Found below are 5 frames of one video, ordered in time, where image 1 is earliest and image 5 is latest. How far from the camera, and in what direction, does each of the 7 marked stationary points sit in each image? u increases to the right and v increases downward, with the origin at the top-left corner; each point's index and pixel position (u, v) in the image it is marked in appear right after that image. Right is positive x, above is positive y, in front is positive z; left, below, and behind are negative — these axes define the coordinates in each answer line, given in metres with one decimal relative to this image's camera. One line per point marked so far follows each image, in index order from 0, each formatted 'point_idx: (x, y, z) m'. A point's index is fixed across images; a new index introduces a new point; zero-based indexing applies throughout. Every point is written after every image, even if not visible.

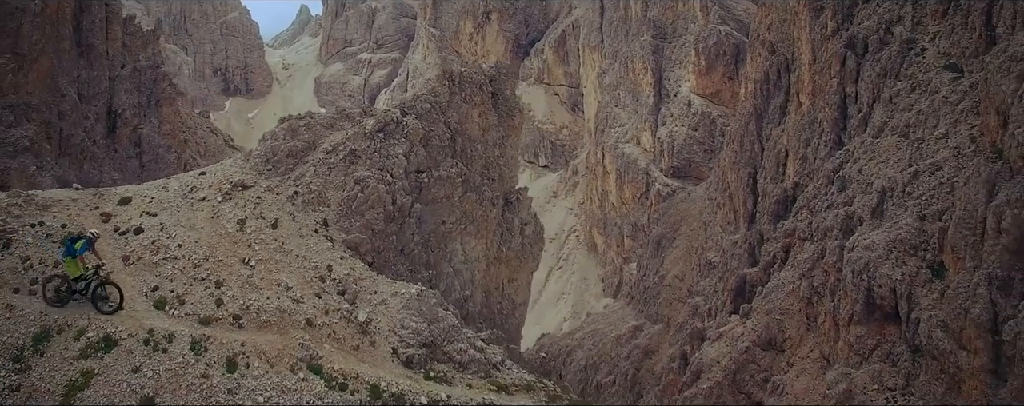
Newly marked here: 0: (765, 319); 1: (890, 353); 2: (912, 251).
0: (+5.9, -2.4, +16.7) m
1: (+6.8, -2.4, +13.4) m
2: (+7.2, -0.7, +13.1) m
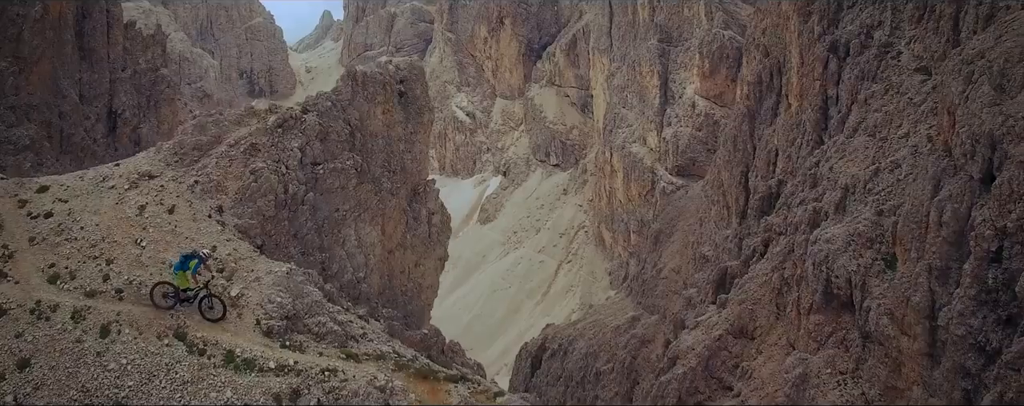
0: (+5.4, -2.4, +16.9) m
1: (+6.2, -2.4, +13.5) m
2: (+6.6, -0.7, +13.3) m
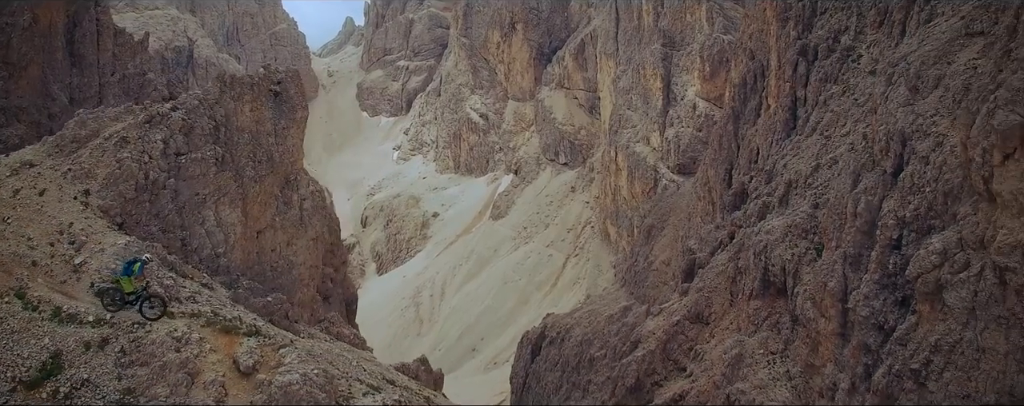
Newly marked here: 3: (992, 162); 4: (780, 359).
0: (+4.5, -2.3, +17.4) m
1: (+5.1, -2.3, +14.0) m
2: (+5.6, -0.6, +13.7) m
3: (+6.3, +0.5, +9.5) m
4: (+4.9, -2.9, +13.4) m
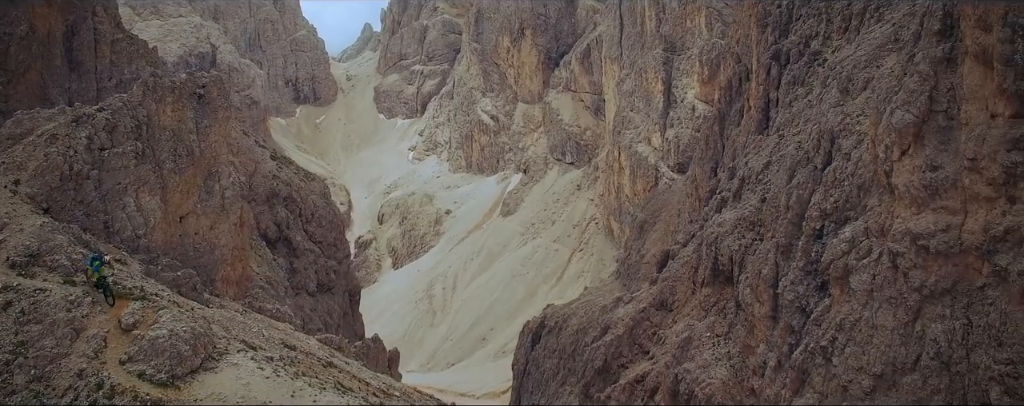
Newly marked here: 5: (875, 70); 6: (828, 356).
0: (+3.7, -2.2, +18.0) m
1: (+4.2, -2.2, +14.6) m
2: (+4.7, -0.5, +14.3) m
3: (+5.2, +0.6, +10.0) m
4: (+4.0, -2.8, +13.9) m
5: (+6.0, +2.2, +12.2) m
6: (+4.5, -2.2, +10.5) m
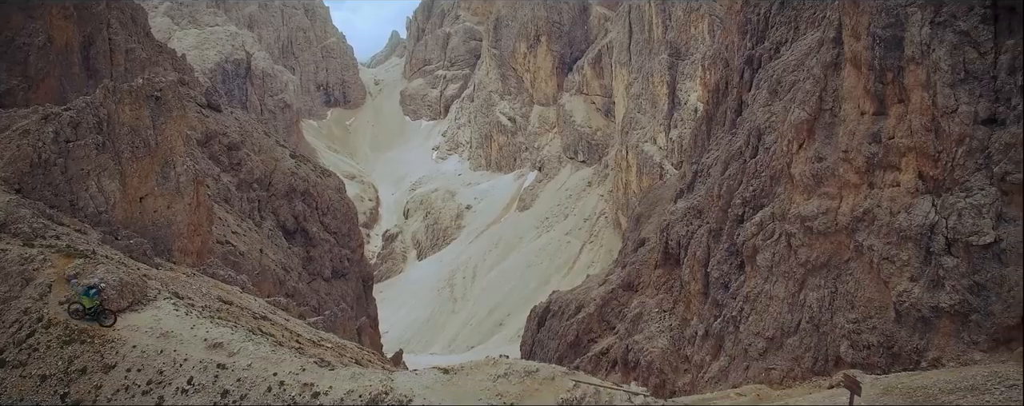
0: (+3.1, -2.0, +18.9) m
1: (+3.4, -2.0, +15.5) m
2: (+3.8, -0.3, +15.3) m
3: (+4.2, +0.8, +11.0) m
4: (+3.2, -2.6, +14.9) m
5: (+5.1, +2.4, +13.1) m
6: (+3.5, -1.9, +11.4) m
